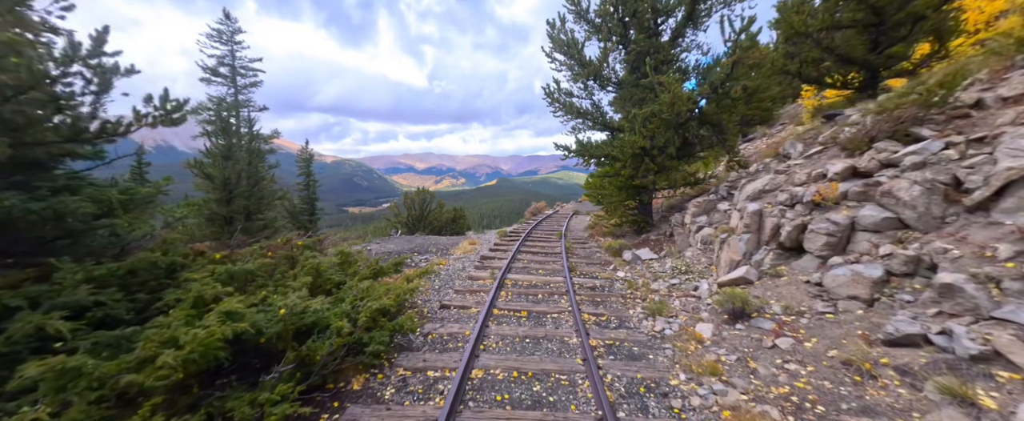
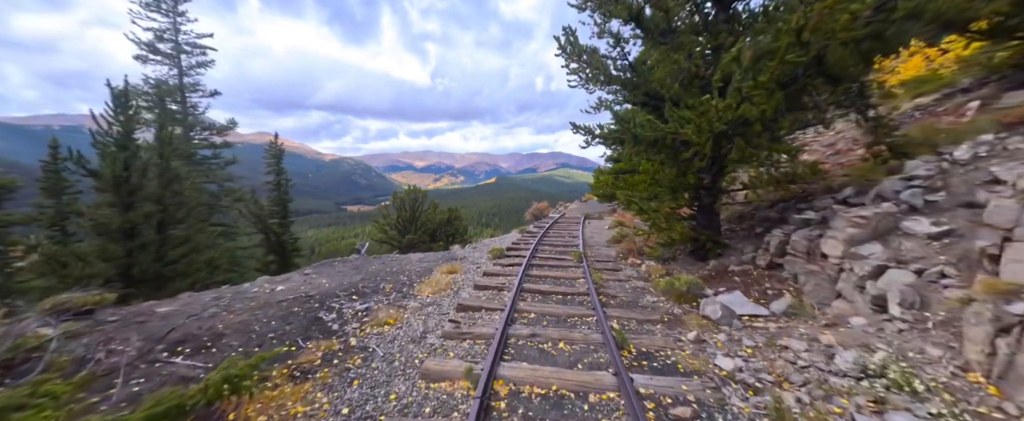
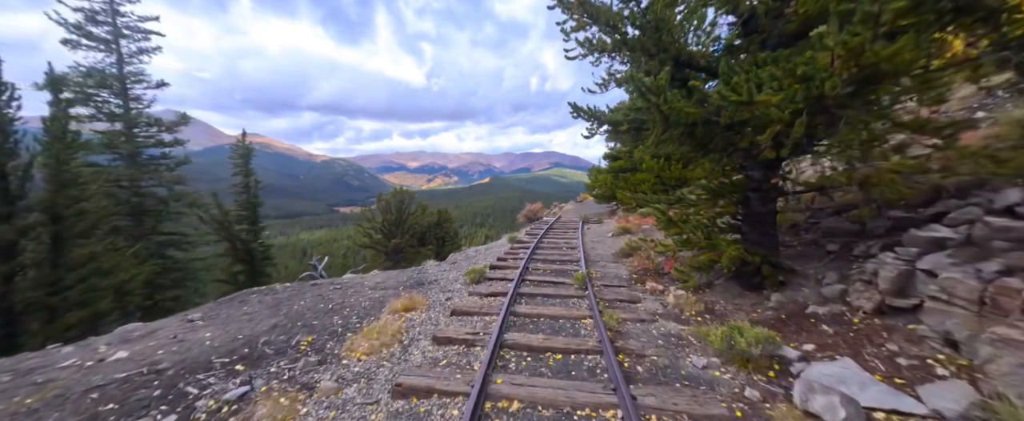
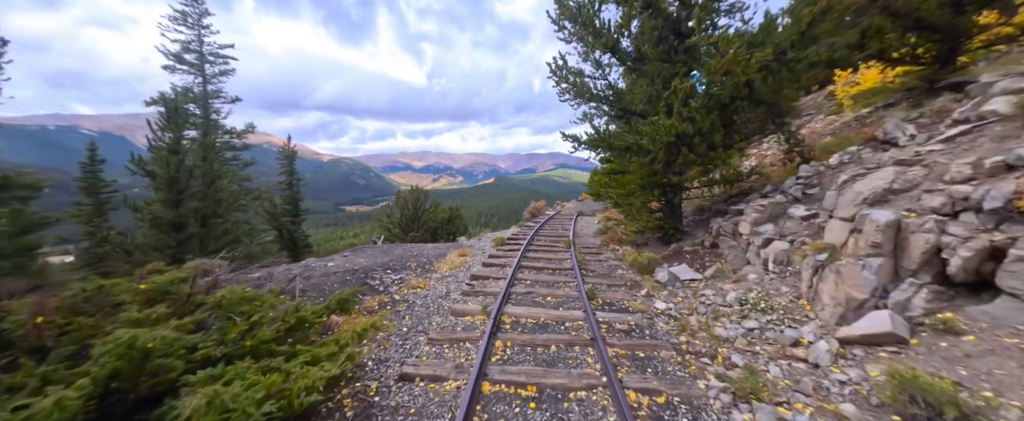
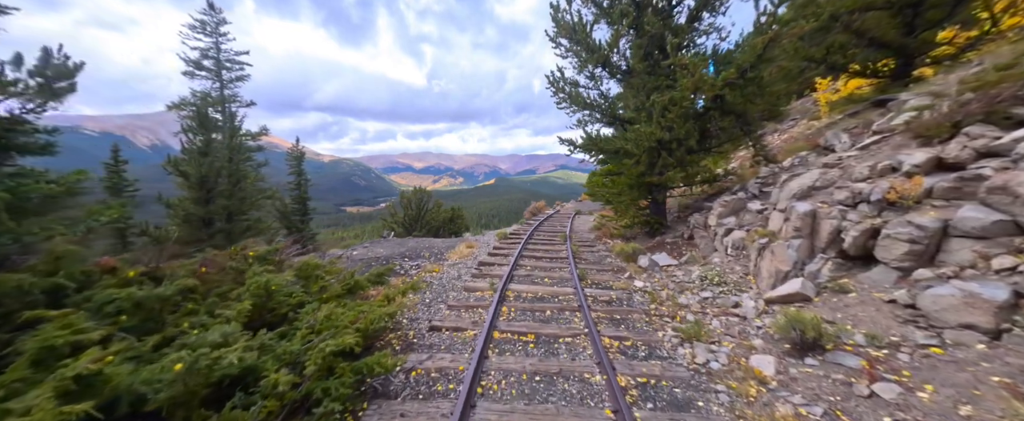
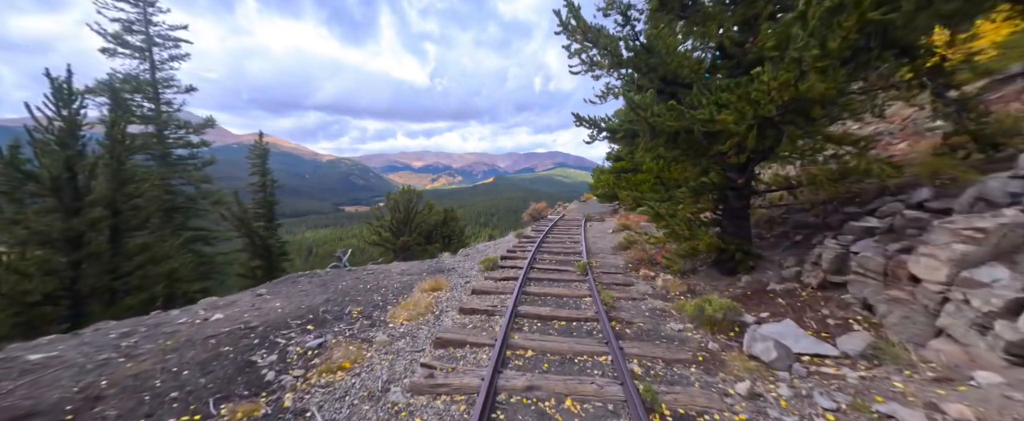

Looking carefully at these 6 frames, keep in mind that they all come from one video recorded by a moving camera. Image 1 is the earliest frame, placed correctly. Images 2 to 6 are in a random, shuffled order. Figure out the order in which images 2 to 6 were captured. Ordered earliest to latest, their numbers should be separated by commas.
5, 4, 2, 6, 3
